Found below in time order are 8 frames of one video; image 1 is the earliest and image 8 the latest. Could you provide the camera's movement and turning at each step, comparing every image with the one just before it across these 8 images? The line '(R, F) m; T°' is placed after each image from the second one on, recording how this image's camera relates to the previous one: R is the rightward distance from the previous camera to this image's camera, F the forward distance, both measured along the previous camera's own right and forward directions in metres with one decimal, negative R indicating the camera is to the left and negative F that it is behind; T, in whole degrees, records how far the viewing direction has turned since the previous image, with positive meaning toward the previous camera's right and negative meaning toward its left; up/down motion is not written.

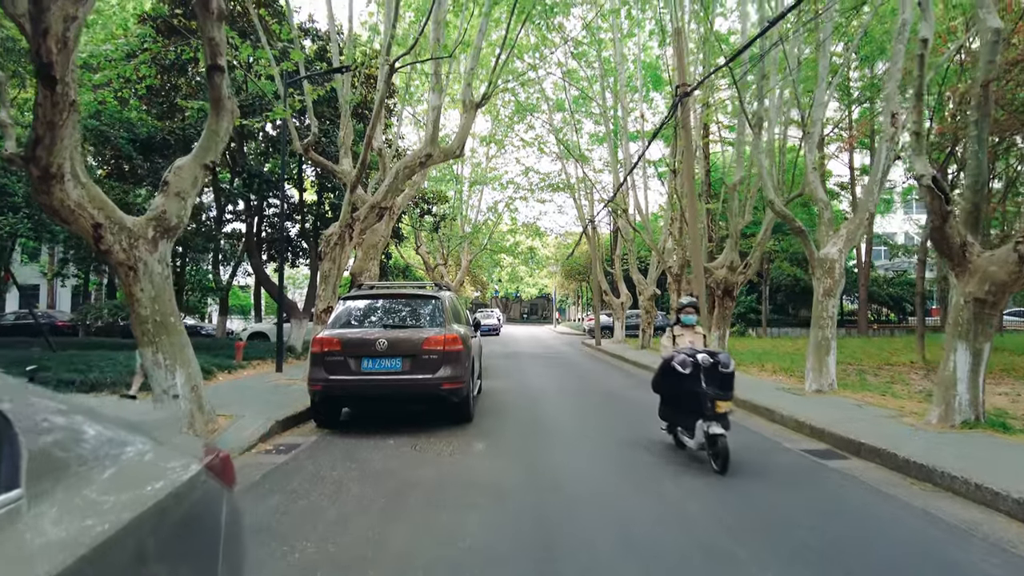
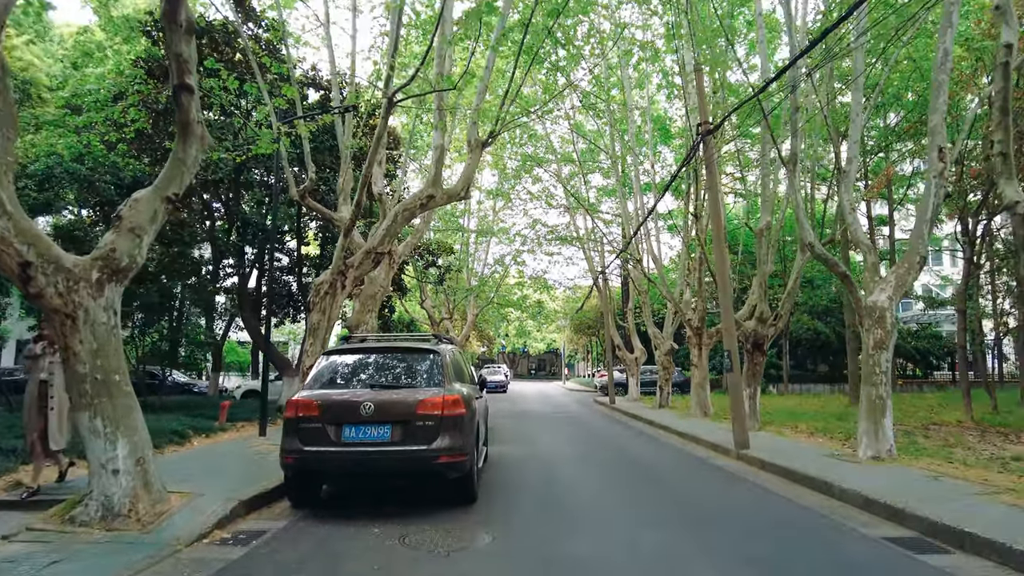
(0.0, +1.1) m; -1°
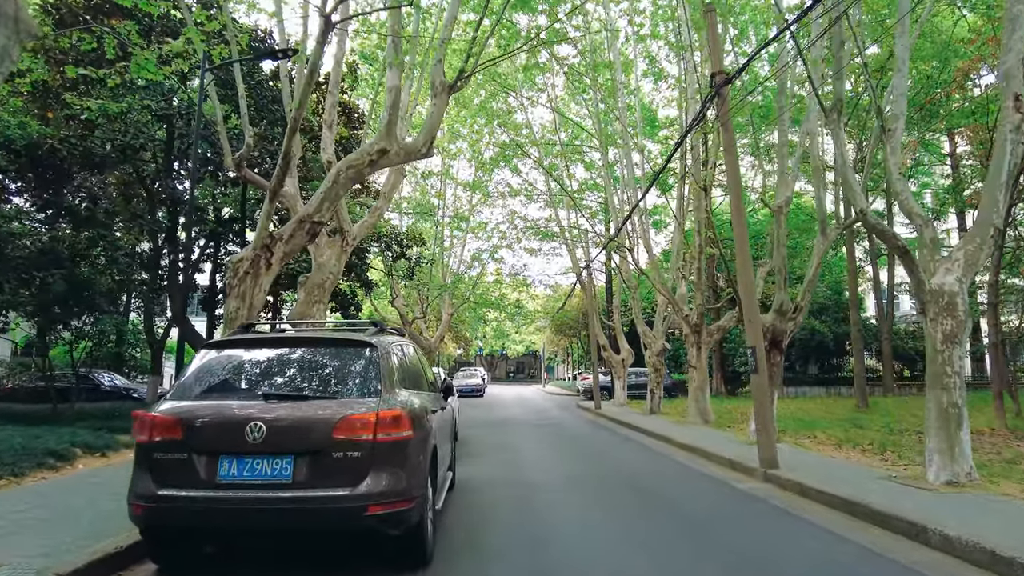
(0.0, +2.0) m; +2°
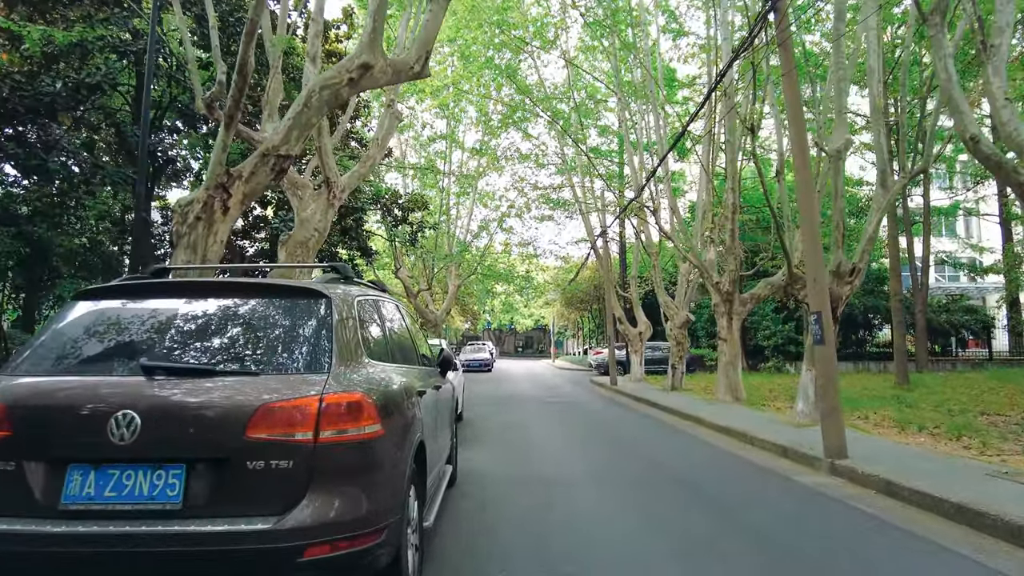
(-0.1, +1.5) m; -1°
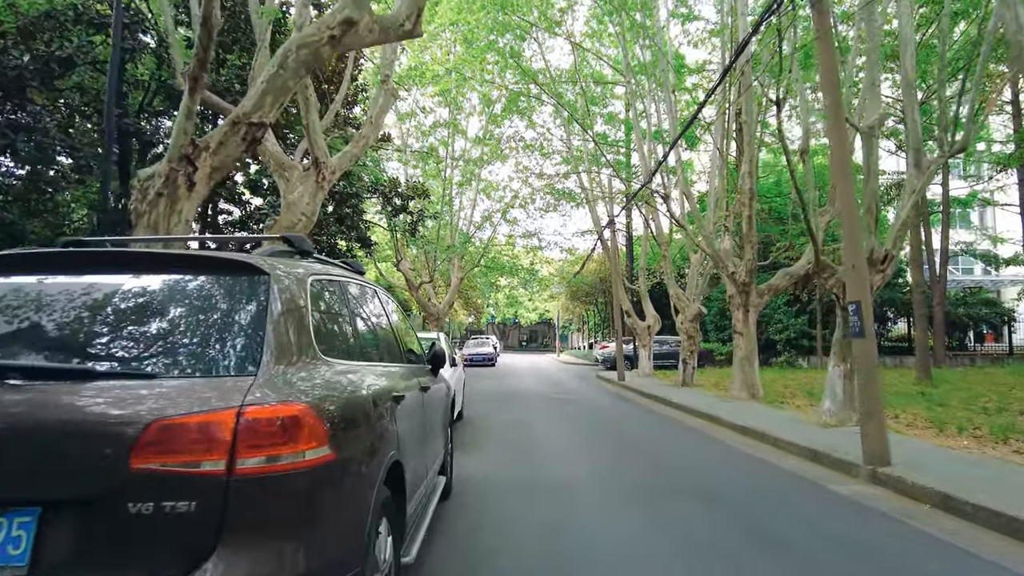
(0.0, +0.7) m; 0°
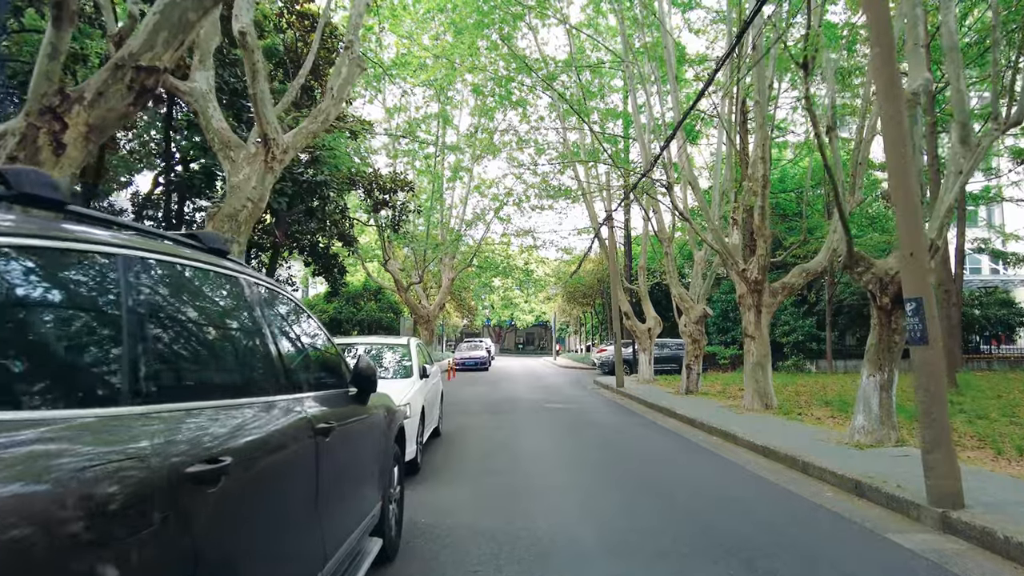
(+0.2, +1.3) m; 0°
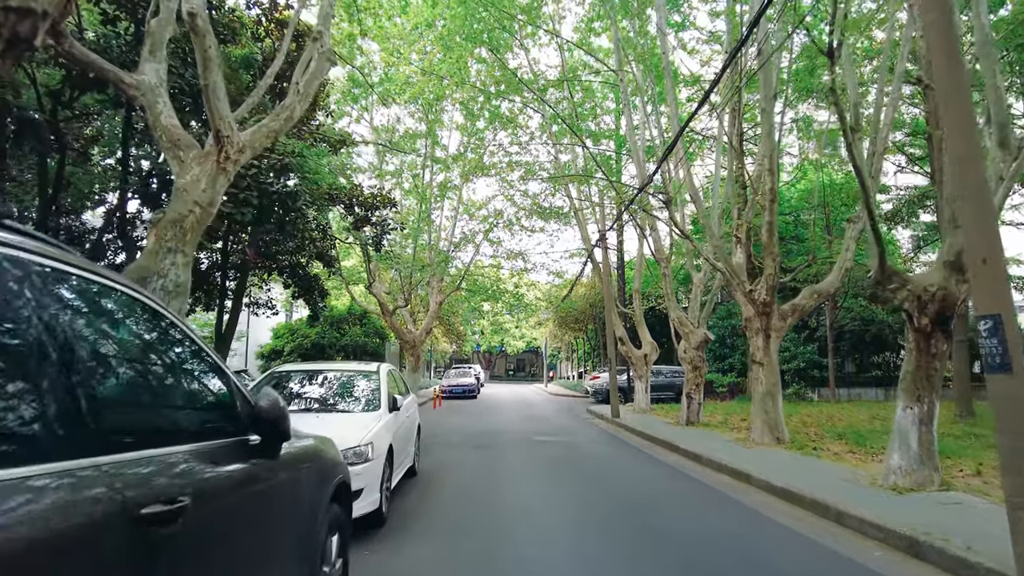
(+0.1, +1.0) m; +1°
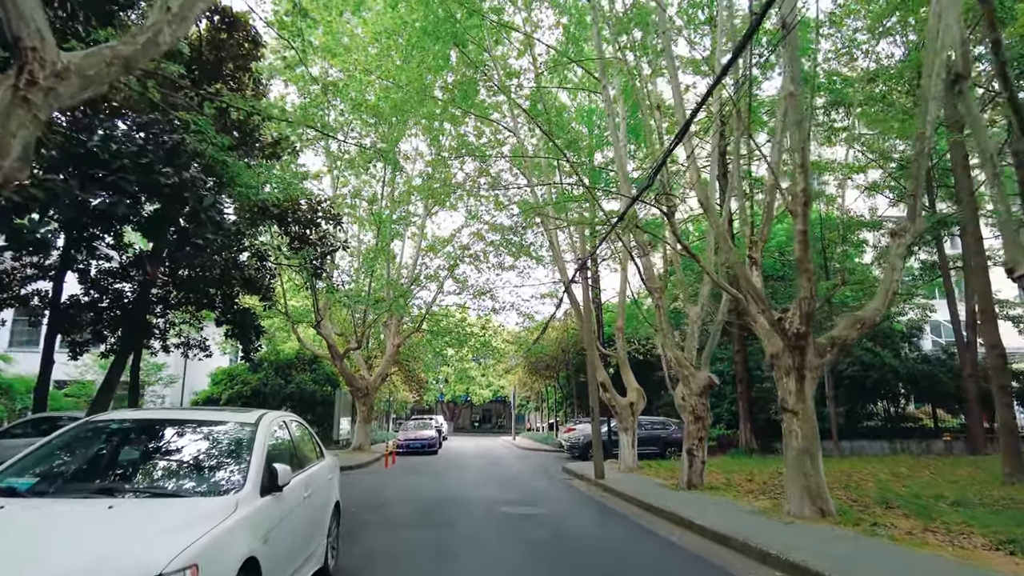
(0.0, +2.5) m; +3°
